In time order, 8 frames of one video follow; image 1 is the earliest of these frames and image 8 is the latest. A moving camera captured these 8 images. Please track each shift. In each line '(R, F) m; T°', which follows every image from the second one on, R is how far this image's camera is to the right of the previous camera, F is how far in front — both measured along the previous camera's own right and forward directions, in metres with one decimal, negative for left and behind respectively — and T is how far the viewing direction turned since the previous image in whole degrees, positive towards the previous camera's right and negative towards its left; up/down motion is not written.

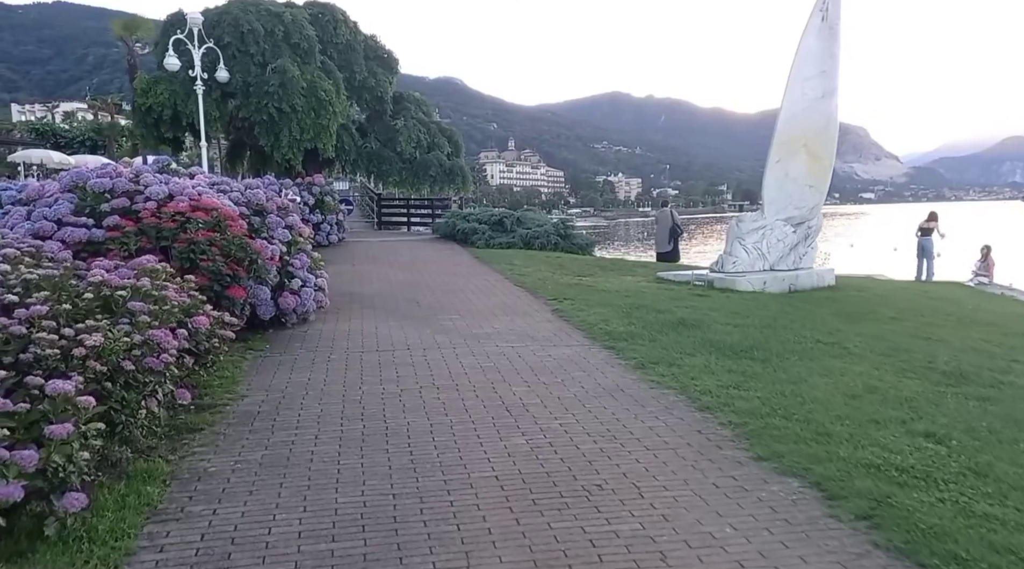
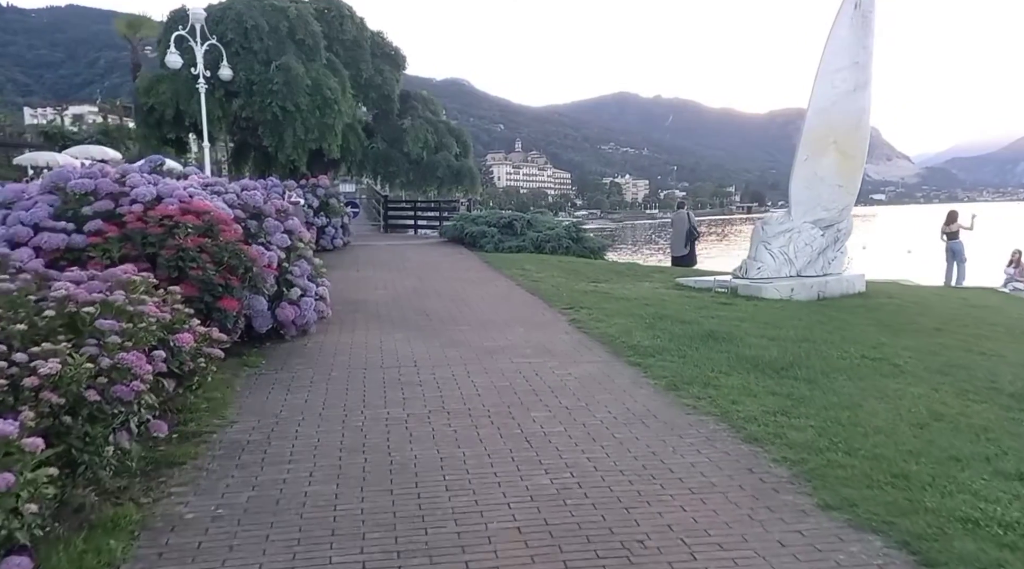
(-0.1, +0.7) m; -1°
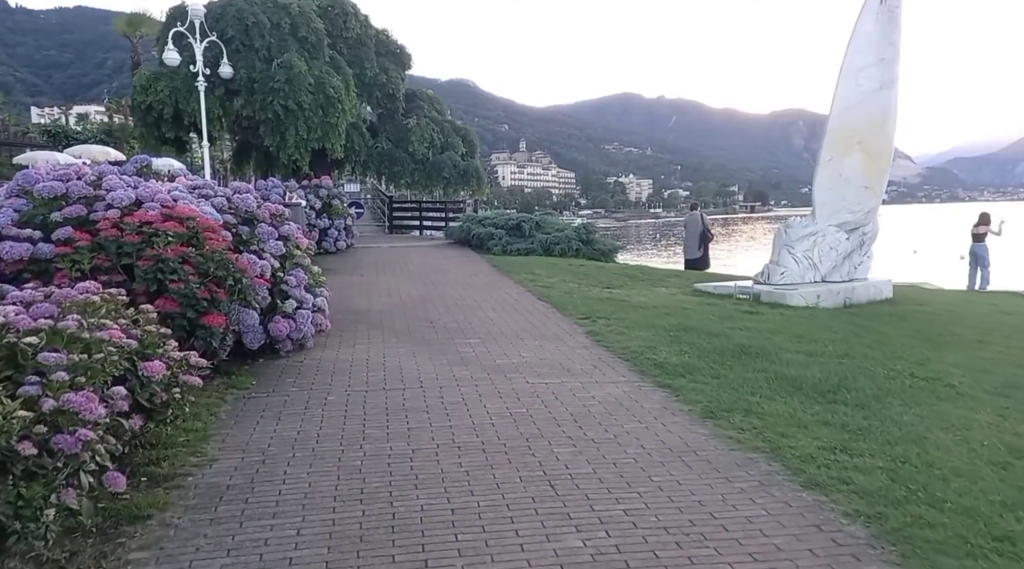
(-0.1, +0.7) m; 0°
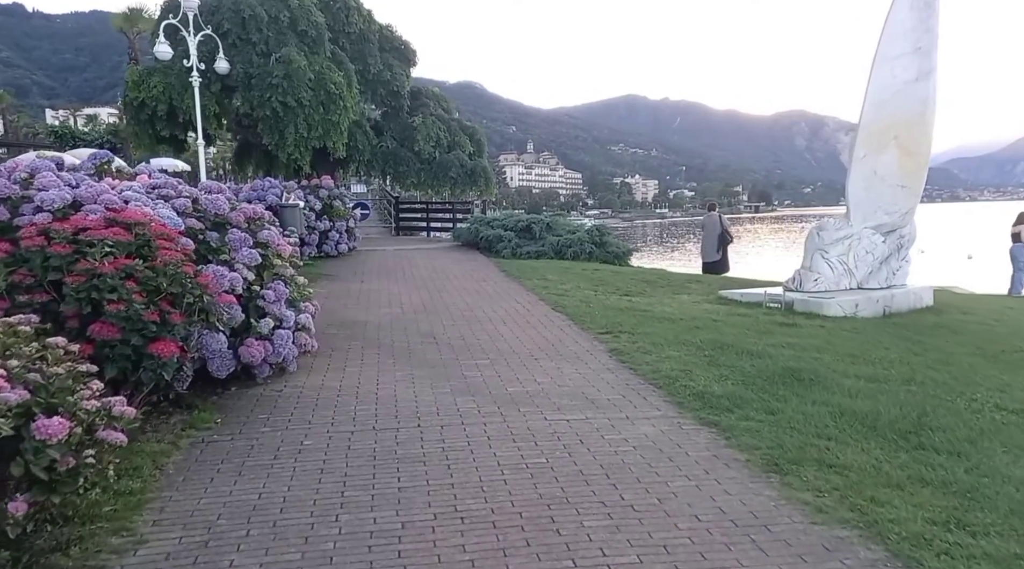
(-0.1, +1.1) m; -1°
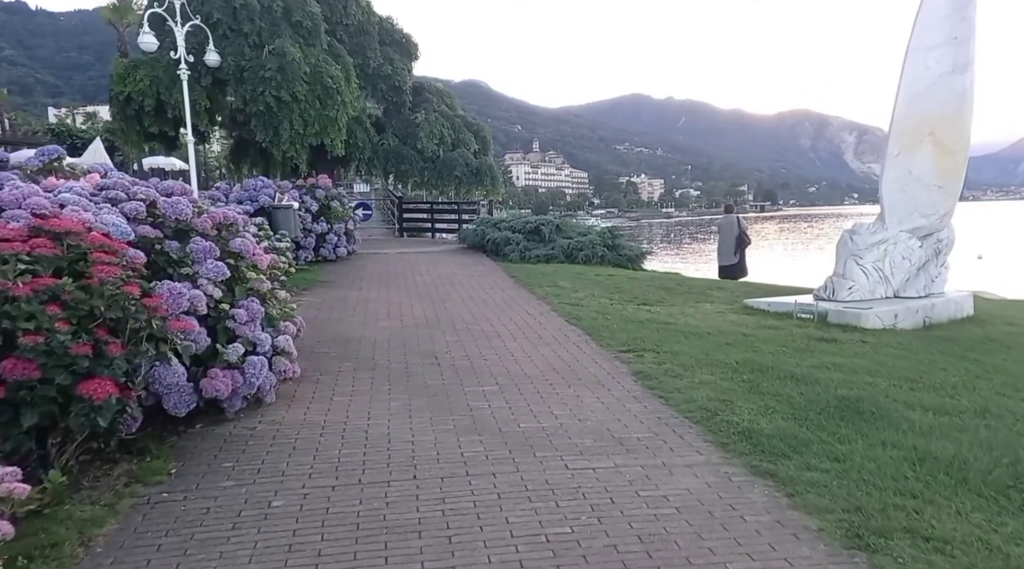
(-0.1, +1.0) m; 0°
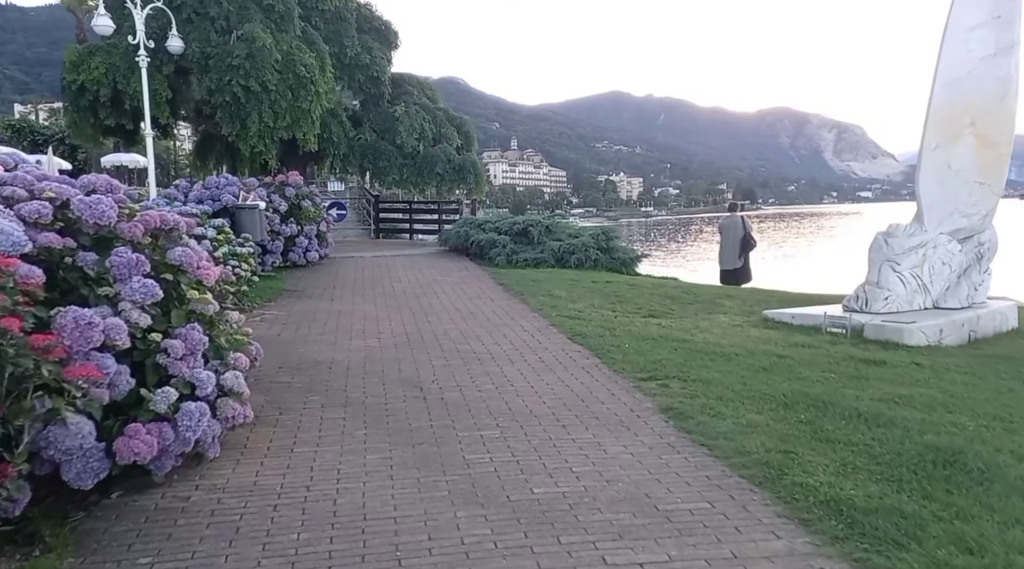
(-0.2, +1.3) m; +2°
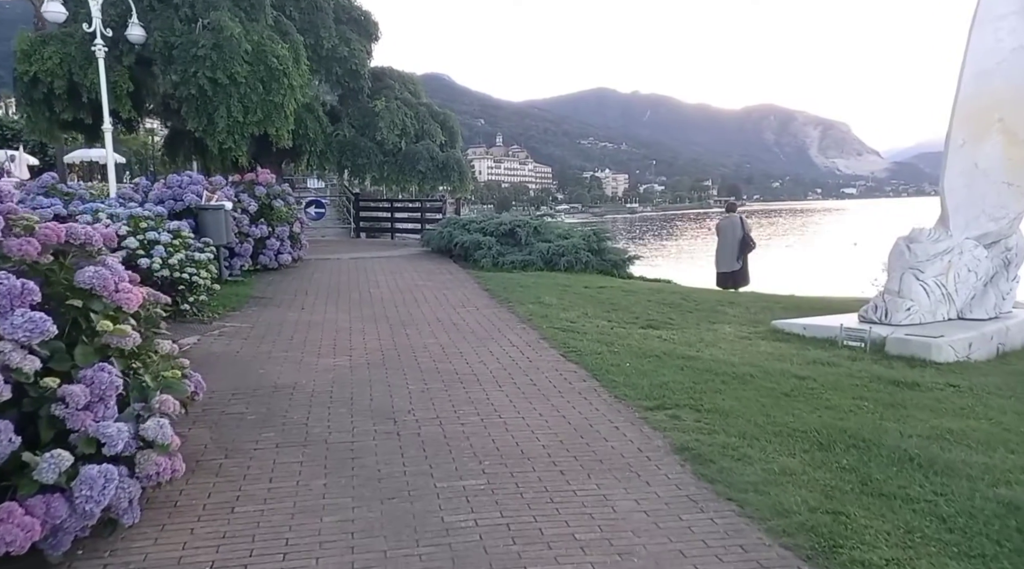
(0.0, +0.9) m; +1°
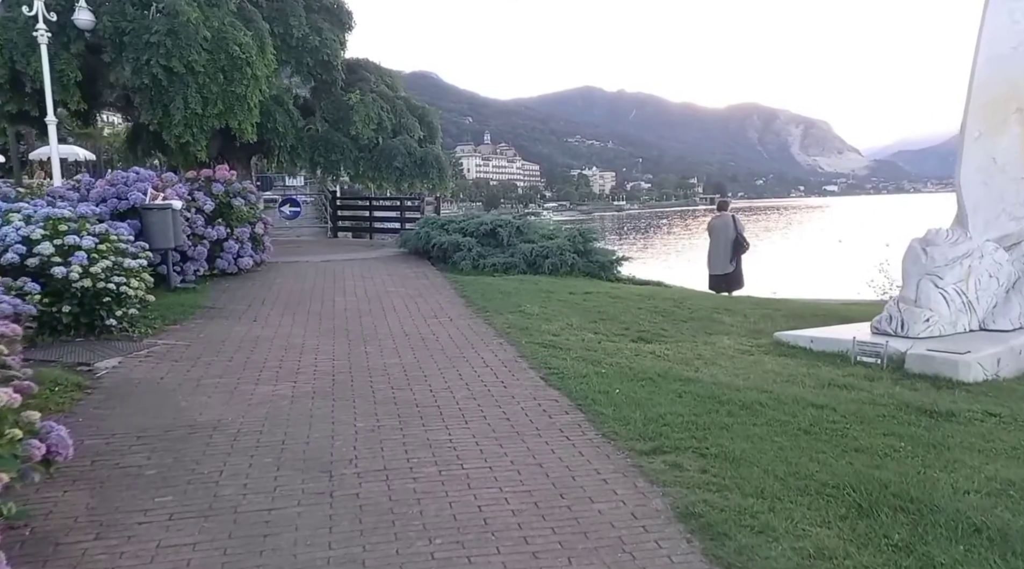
(+0.2, +1.1) m; +1°
